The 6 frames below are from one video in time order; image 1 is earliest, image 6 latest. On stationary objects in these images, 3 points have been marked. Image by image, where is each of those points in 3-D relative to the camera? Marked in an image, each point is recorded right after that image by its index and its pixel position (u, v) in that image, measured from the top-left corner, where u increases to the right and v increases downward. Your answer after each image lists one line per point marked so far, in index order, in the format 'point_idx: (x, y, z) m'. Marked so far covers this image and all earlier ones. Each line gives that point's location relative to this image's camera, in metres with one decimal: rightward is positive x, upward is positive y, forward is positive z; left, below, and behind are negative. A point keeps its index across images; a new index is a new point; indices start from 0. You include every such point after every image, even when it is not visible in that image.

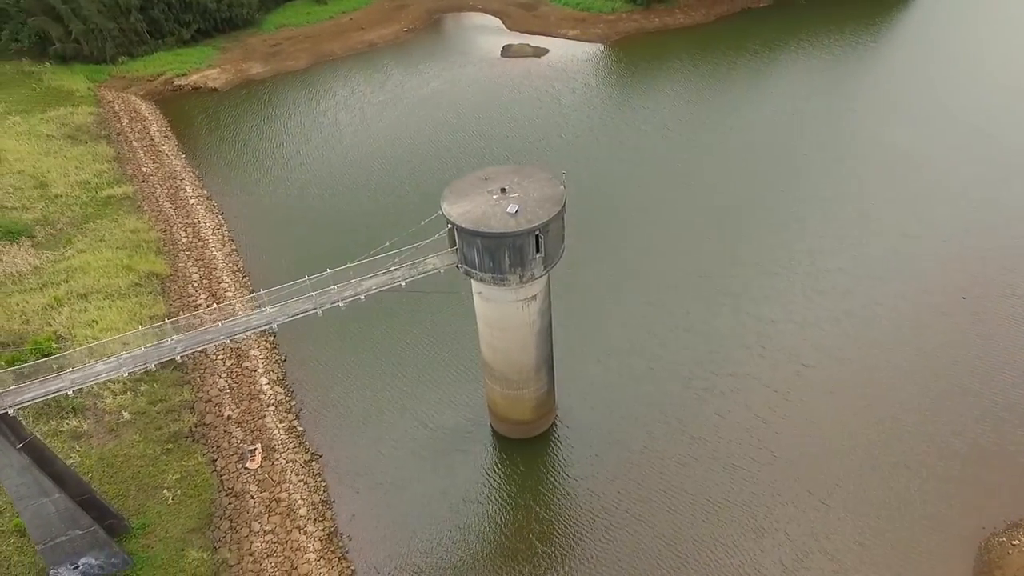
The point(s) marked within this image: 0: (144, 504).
0: (-10.3, -6.0, +19.8) m
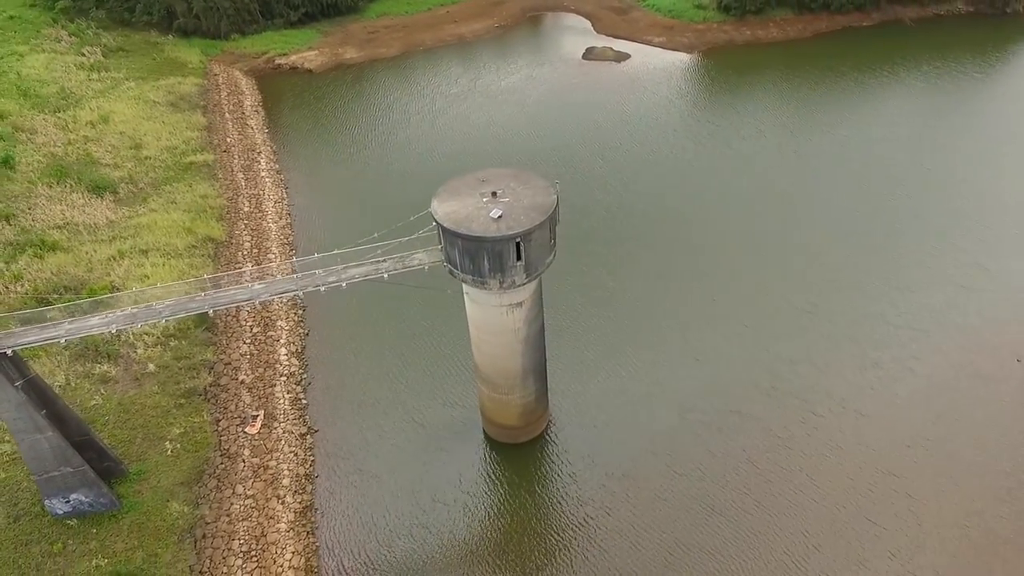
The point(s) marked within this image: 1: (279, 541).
0: (-10.9, -4.9, +21.1) m
1: (-6.4, -6.9, +19.5) m
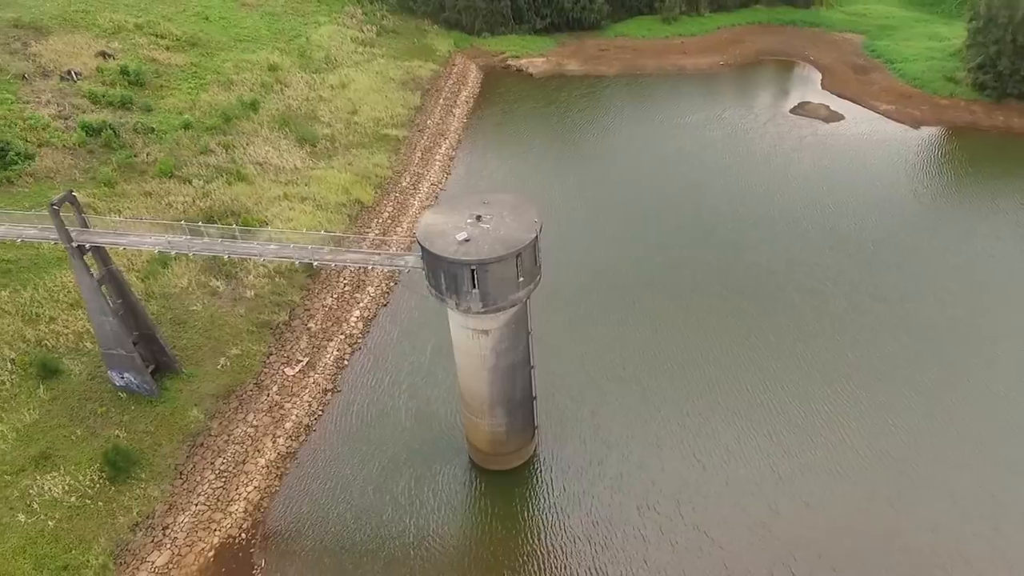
0: (-10.7, -2.5, +24.5) m
1: (-7.8, -5.6, +21.3) m
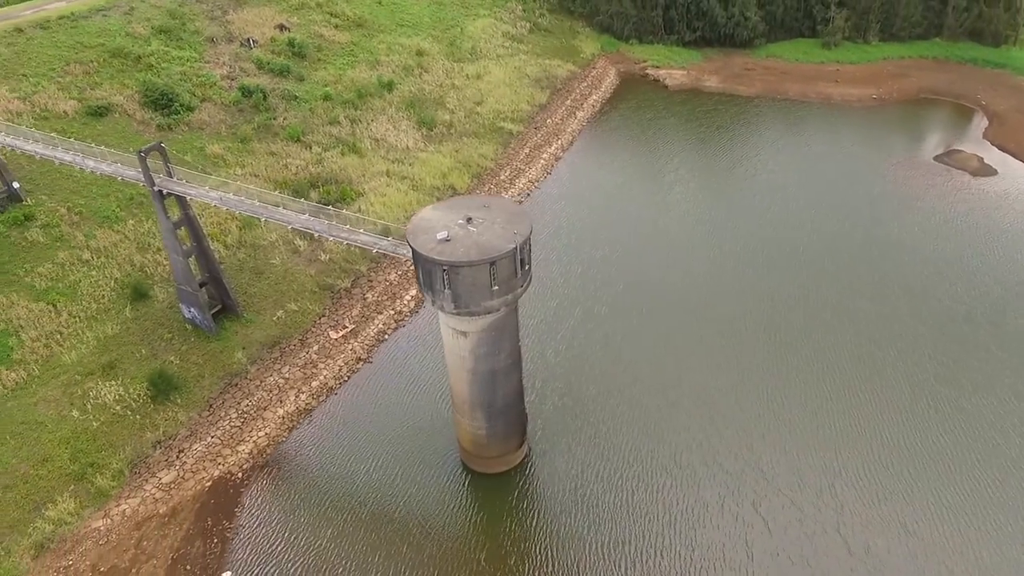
0: (-9.3, -0.8, +26.5) m
1: (-7.8, -4.3, +22.8) m
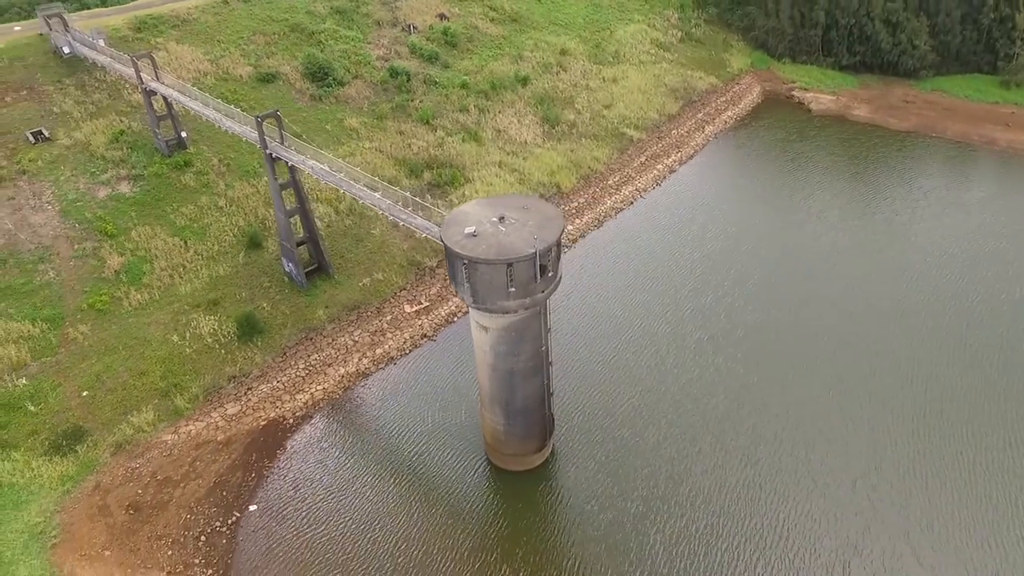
0: (-6.4, +0.5, +28.4) m
1: (-6.3, -3.0, +24.6) m
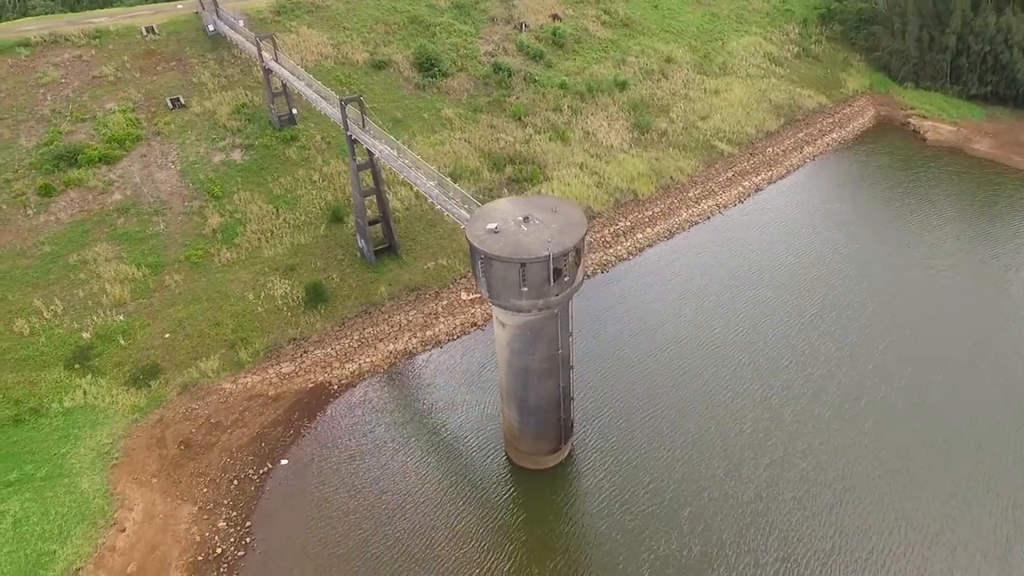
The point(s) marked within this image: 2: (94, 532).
0: (-3.9, +1.3, +29.6) m
1: (-4.8, -2.2, +25.9) m
2: (-11.8, -6.9, +20.0) m
